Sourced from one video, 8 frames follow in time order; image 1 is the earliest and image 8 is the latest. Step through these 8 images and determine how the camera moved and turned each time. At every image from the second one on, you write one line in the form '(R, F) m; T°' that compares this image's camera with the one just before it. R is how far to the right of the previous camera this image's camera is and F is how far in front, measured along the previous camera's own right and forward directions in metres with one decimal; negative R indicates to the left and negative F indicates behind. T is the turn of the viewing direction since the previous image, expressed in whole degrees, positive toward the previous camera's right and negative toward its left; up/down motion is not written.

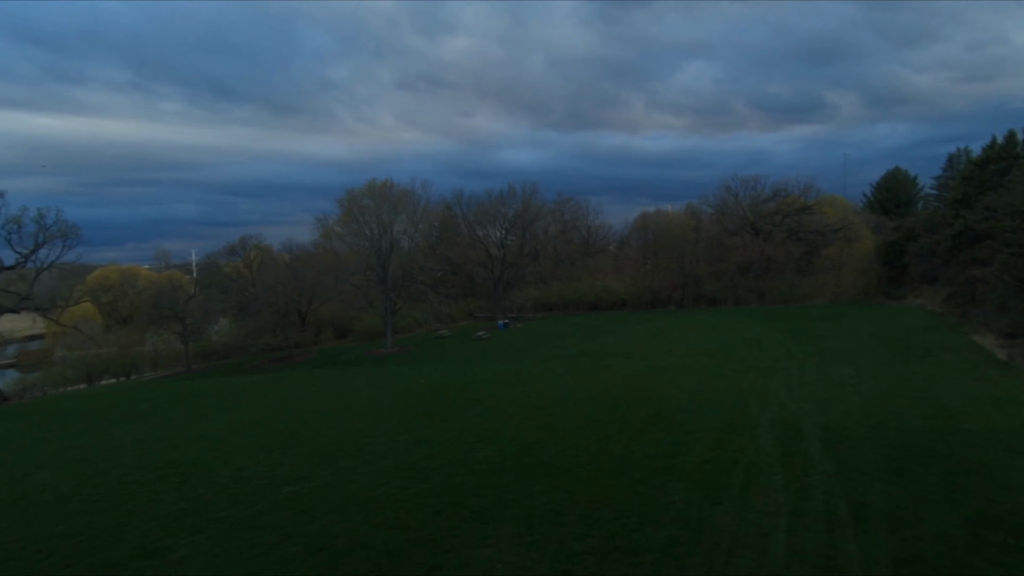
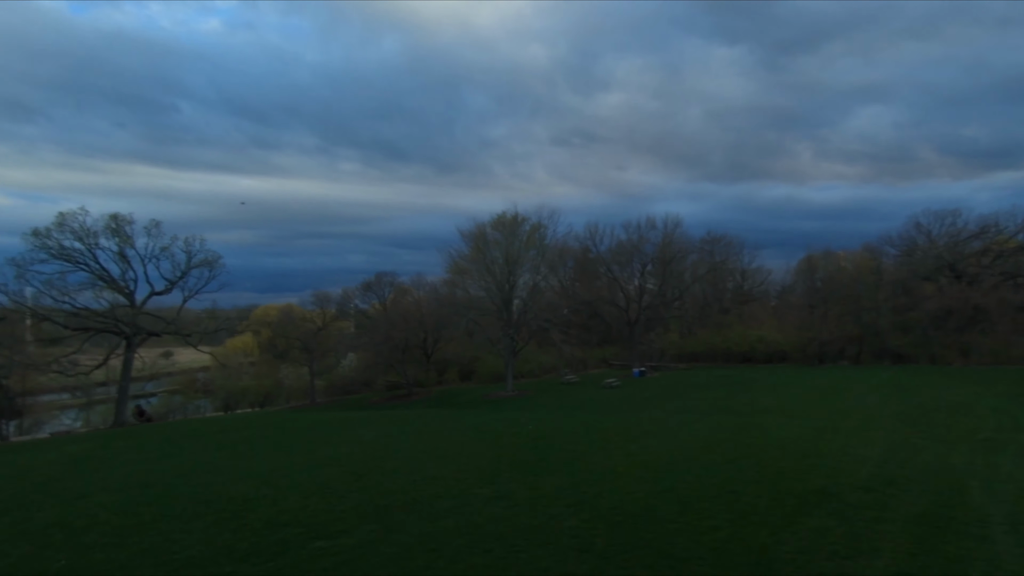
(+1.3, +5.1) m; -14°
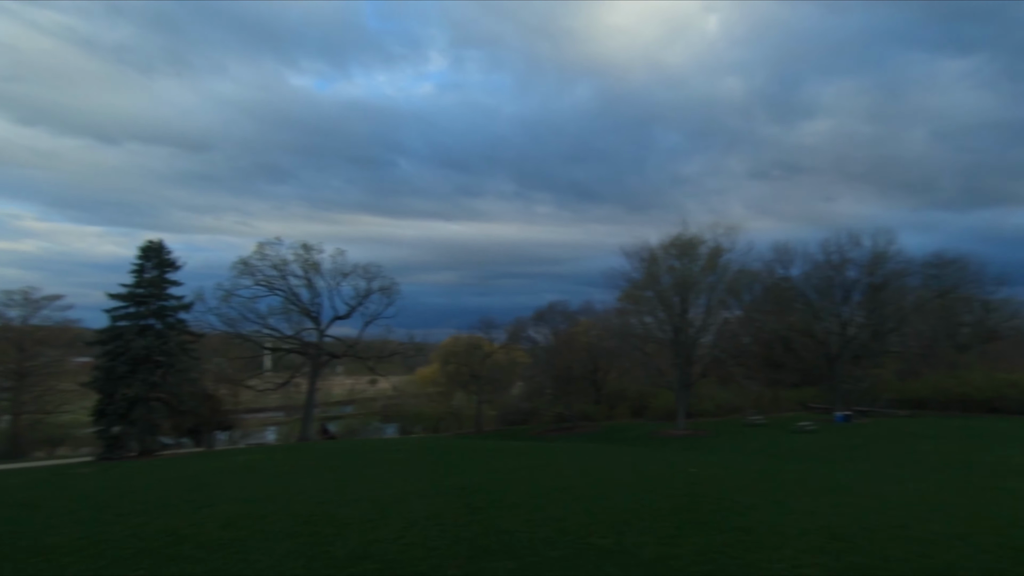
(+1.6, +3.3) m; -17°
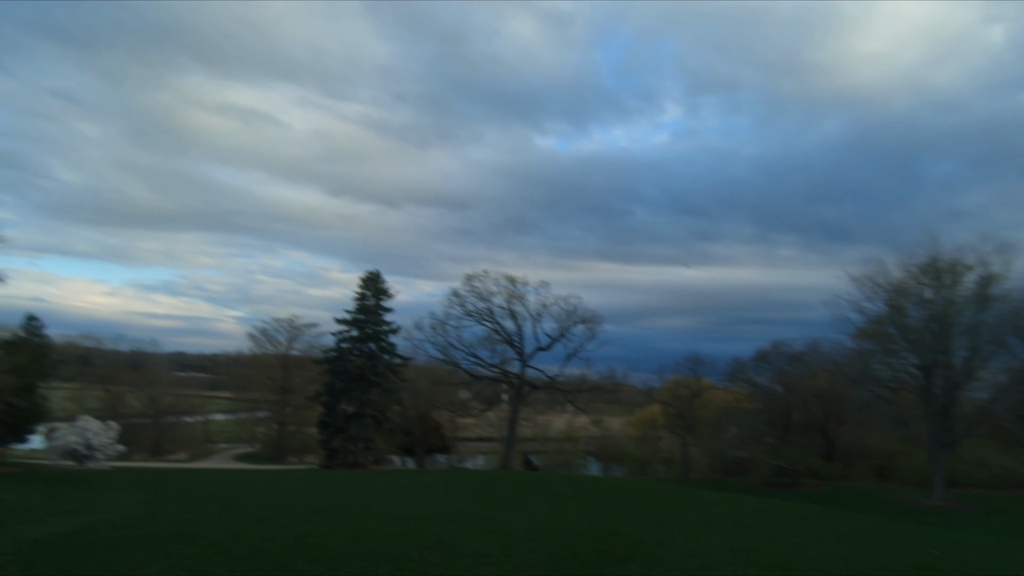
(+2.9, +1.9) m; -21°
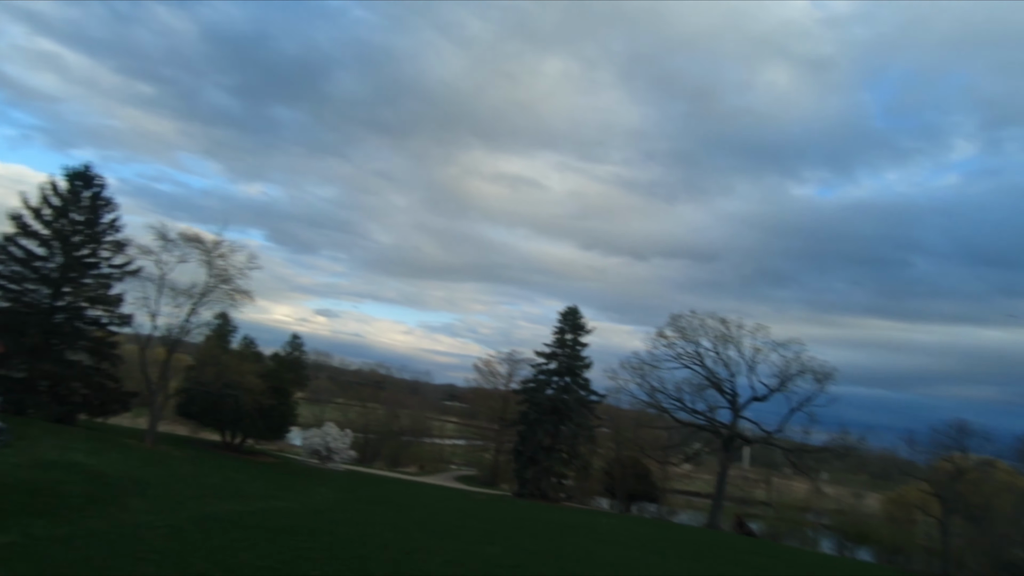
(+4.0, +0.7) m; -23°
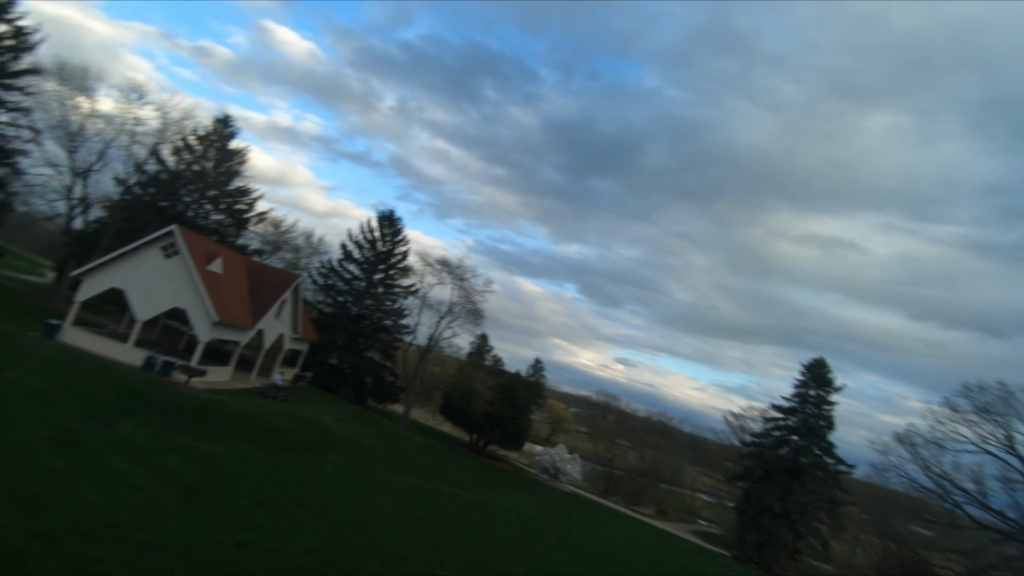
(+5.9, 0.0) m; -28°
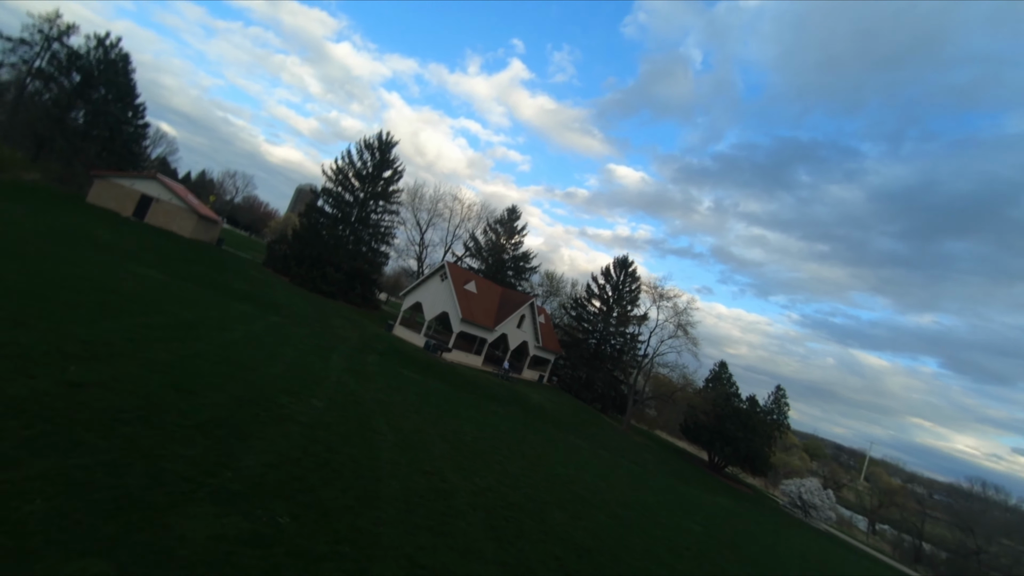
(+7.1, -0.7) m; -30°
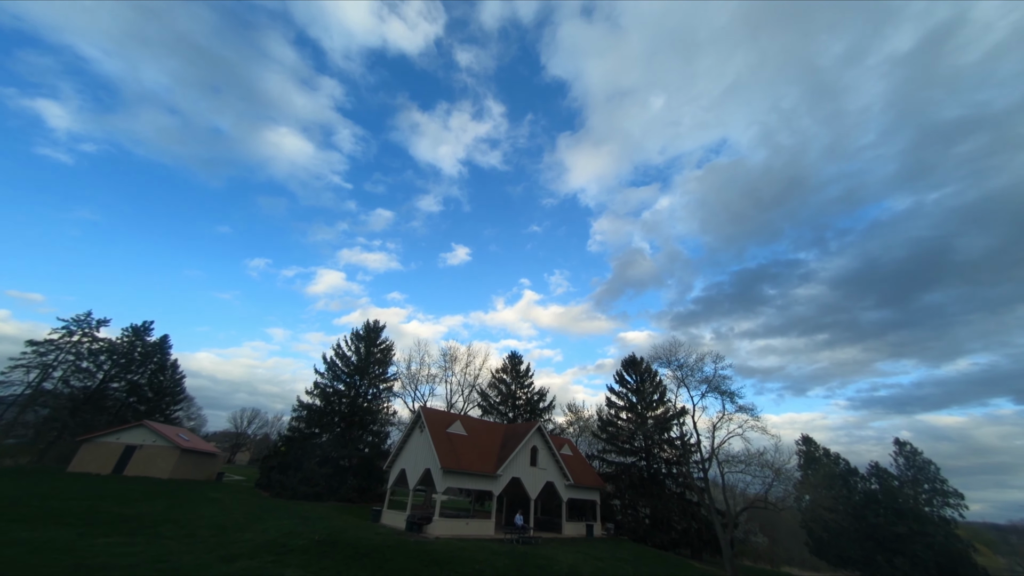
(+1.6, +11.2) m; 0°
